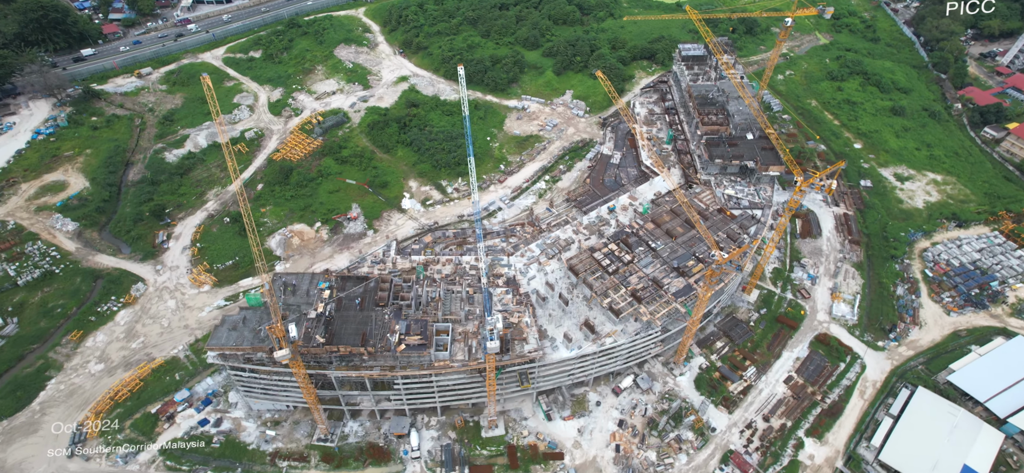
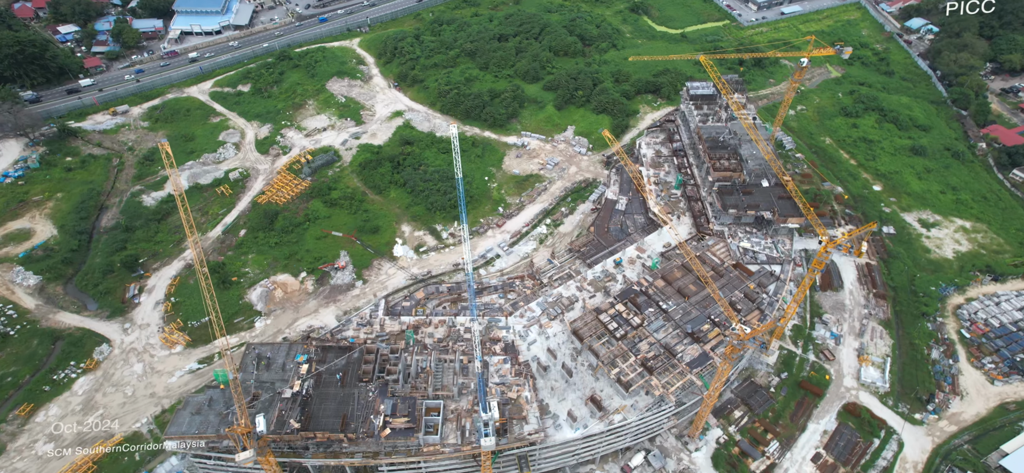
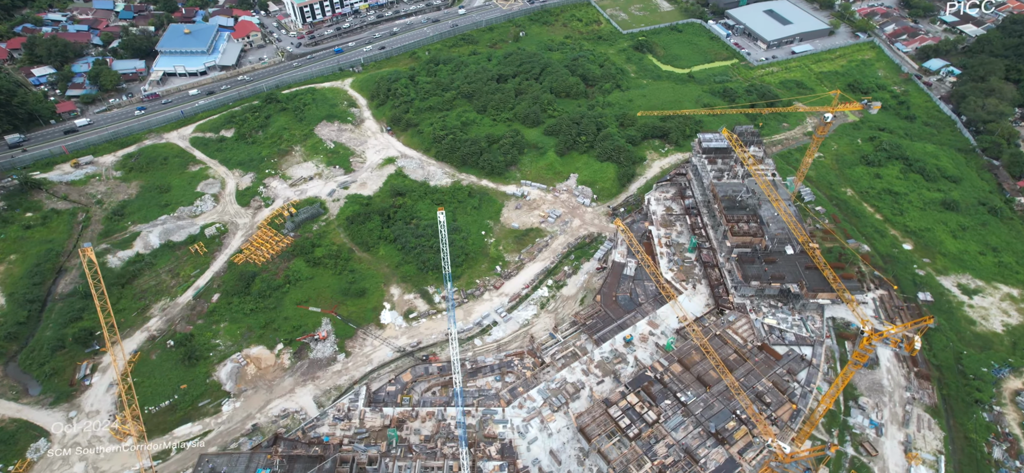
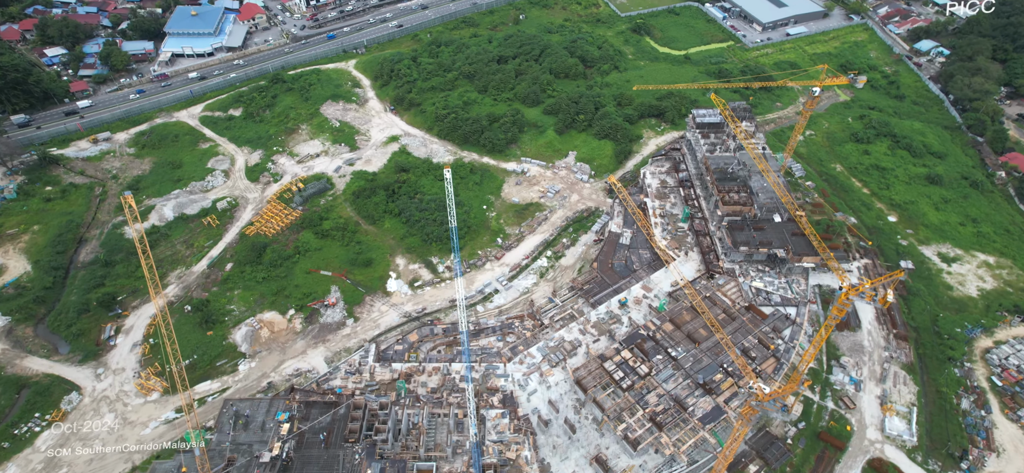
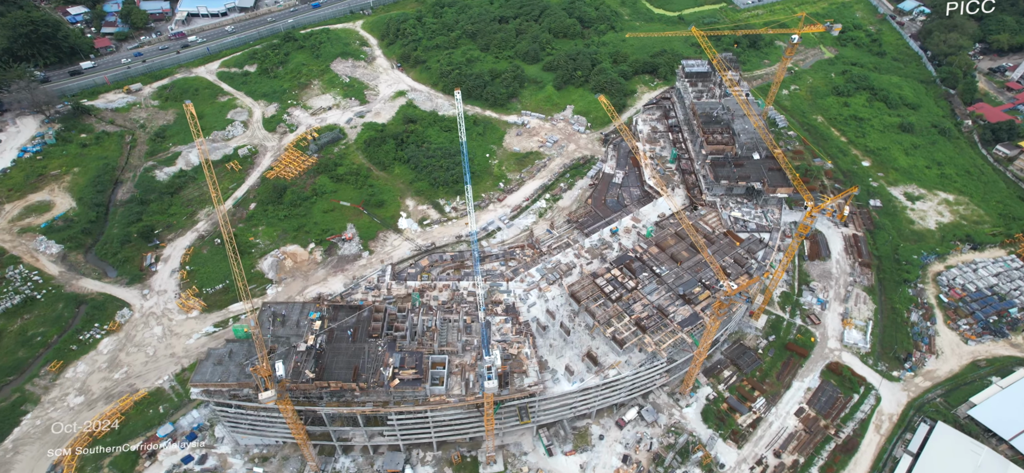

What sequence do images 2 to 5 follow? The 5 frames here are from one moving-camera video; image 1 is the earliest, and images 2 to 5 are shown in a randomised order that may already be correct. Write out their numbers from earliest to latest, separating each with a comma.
5, 2, 4, 3
